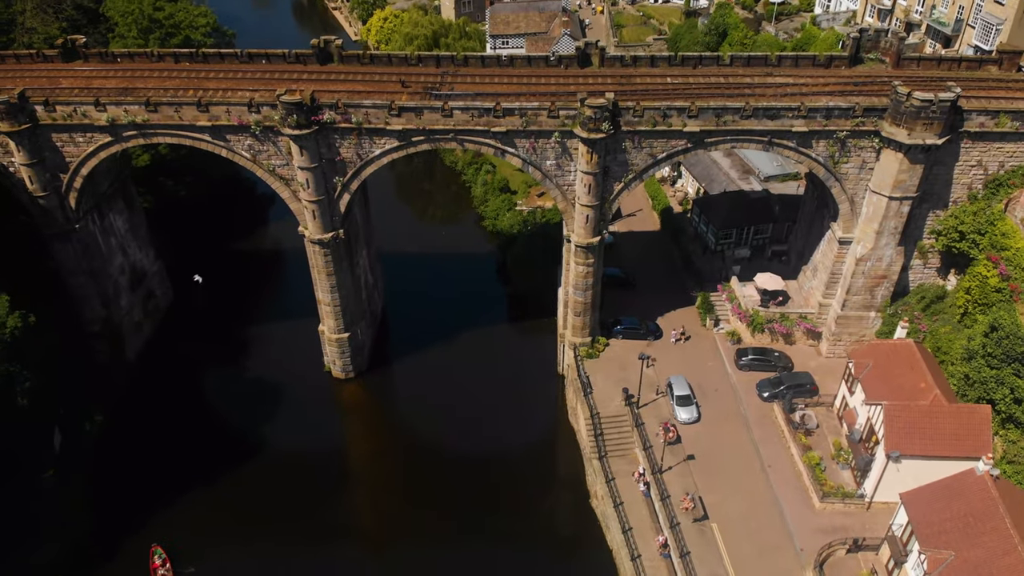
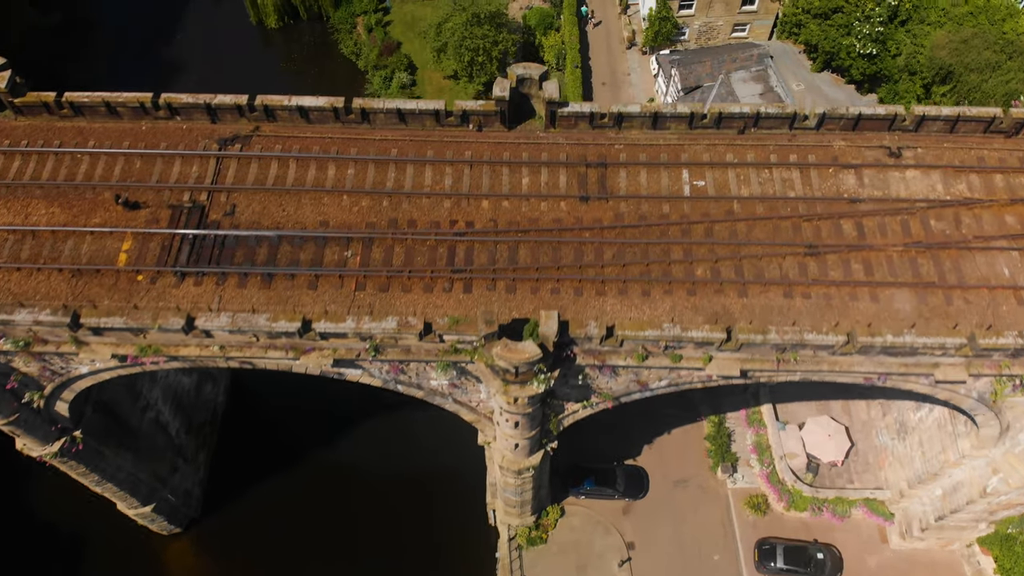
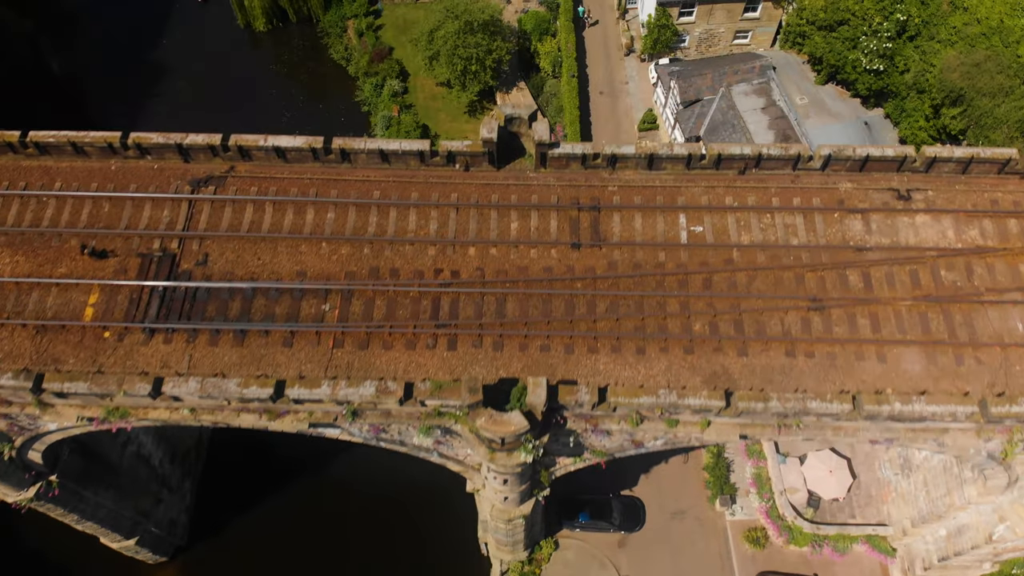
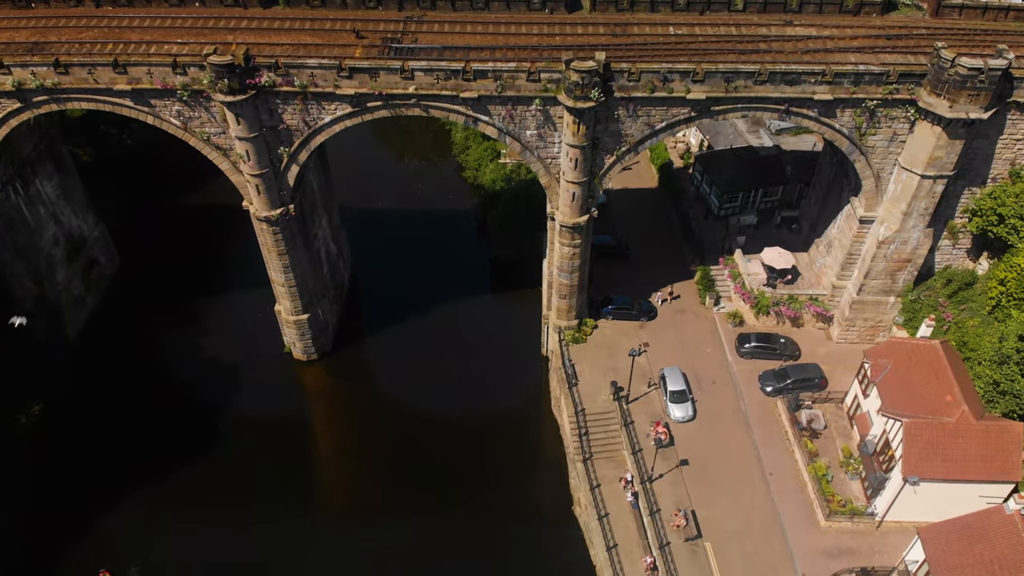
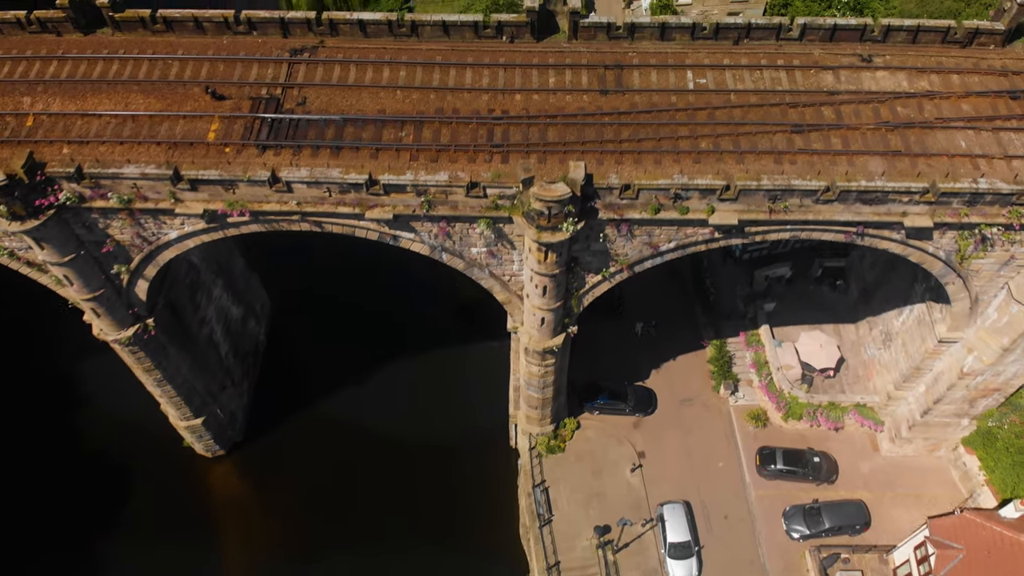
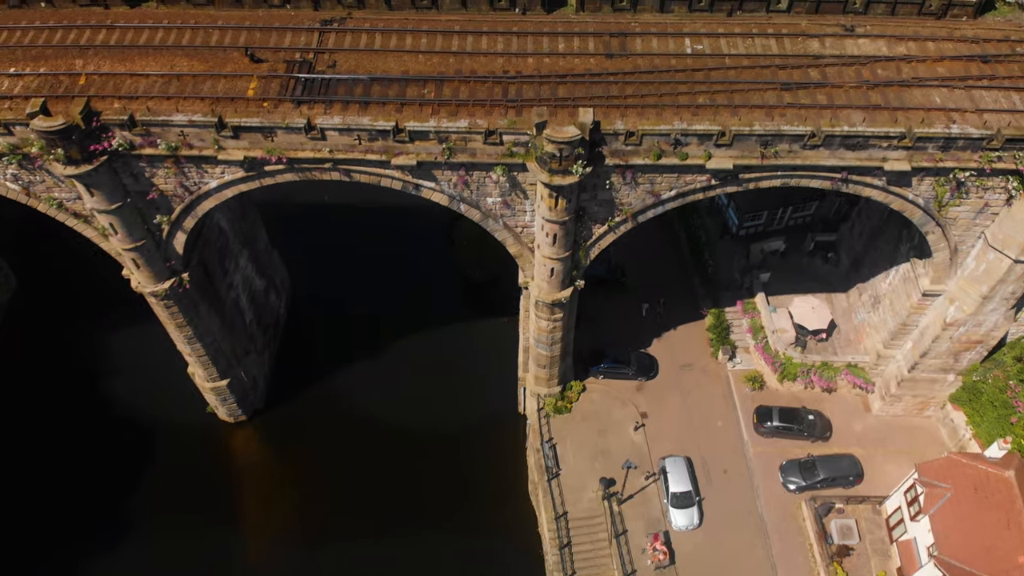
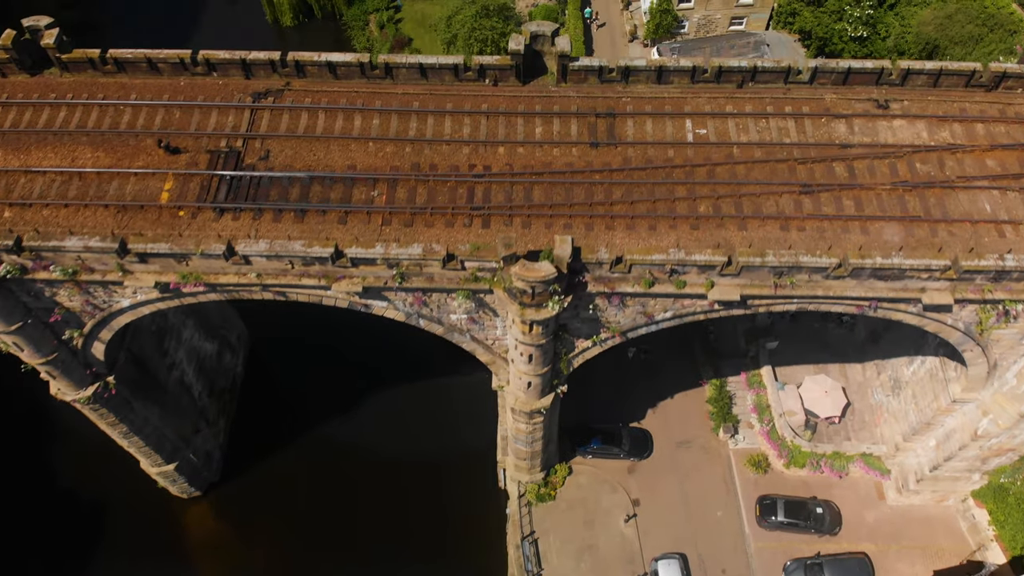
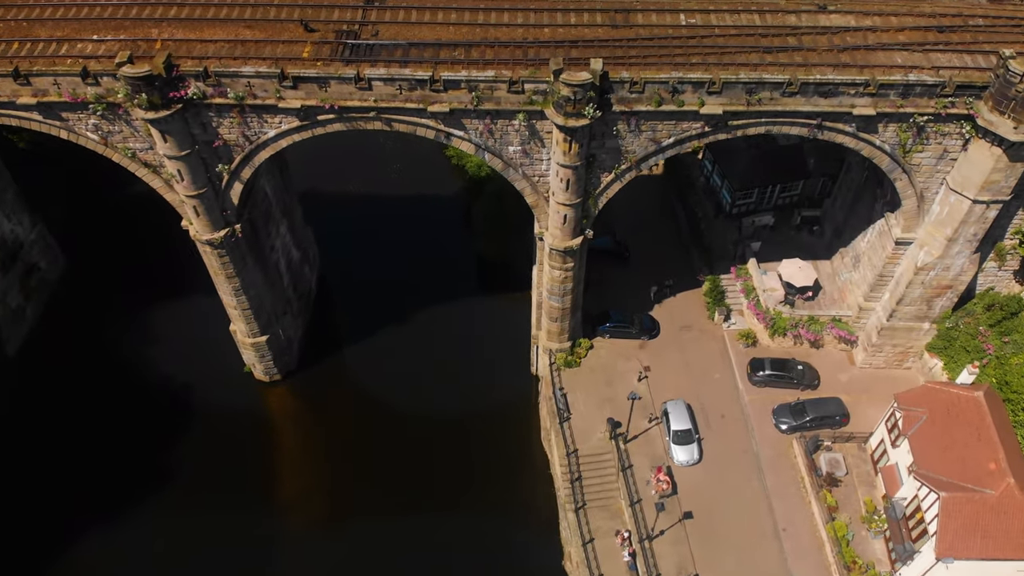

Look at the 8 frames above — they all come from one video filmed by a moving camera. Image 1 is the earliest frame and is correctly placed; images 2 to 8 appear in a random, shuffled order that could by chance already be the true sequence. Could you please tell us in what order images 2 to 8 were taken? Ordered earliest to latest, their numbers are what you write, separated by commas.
4, 8, 6, 5, 7, 2, 3
